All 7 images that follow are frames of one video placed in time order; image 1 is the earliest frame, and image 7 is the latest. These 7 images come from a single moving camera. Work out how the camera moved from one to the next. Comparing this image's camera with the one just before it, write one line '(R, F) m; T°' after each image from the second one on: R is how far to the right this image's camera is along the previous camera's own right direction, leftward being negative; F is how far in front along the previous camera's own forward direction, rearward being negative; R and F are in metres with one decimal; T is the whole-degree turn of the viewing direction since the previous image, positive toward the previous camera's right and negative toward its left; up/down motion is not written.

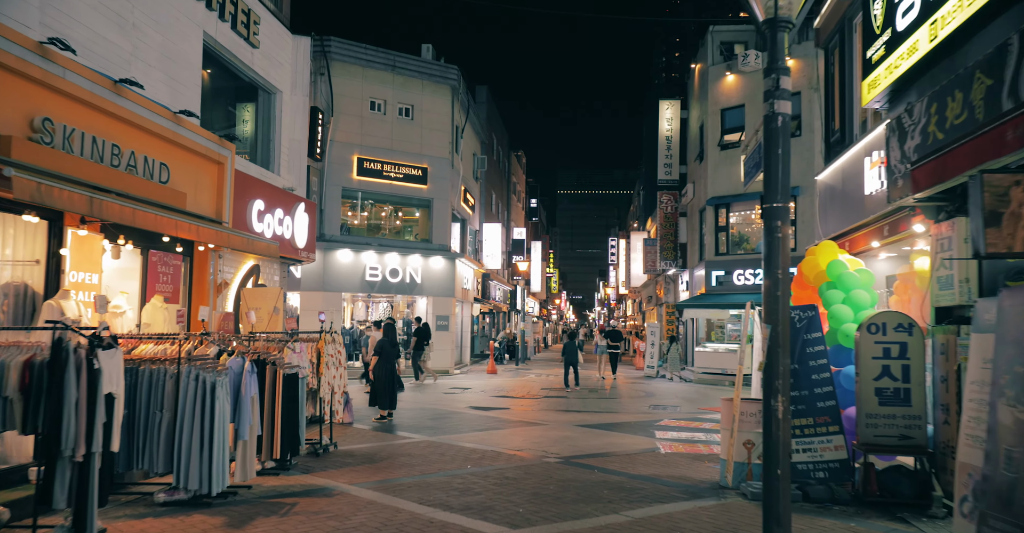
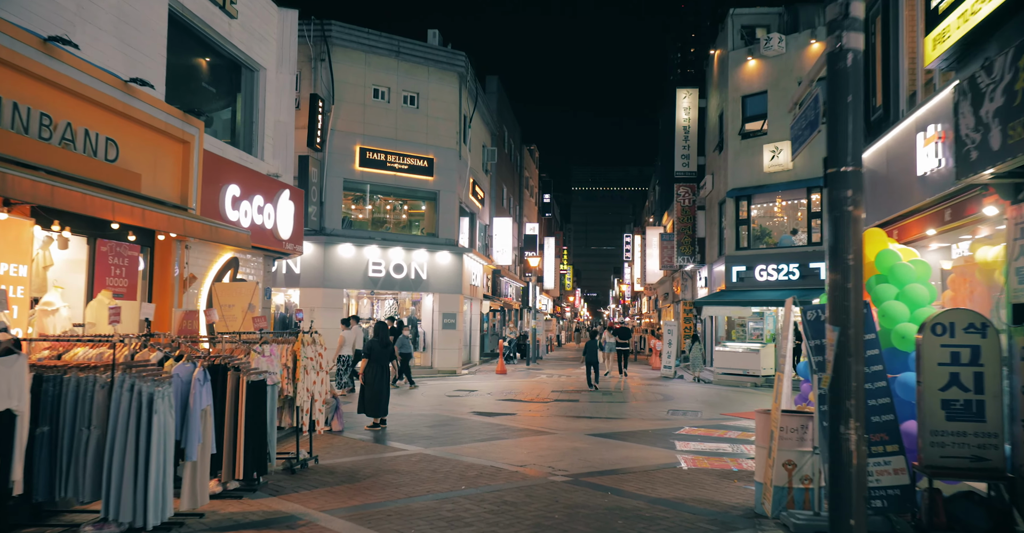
(+0.2, +1.4) m; -1°
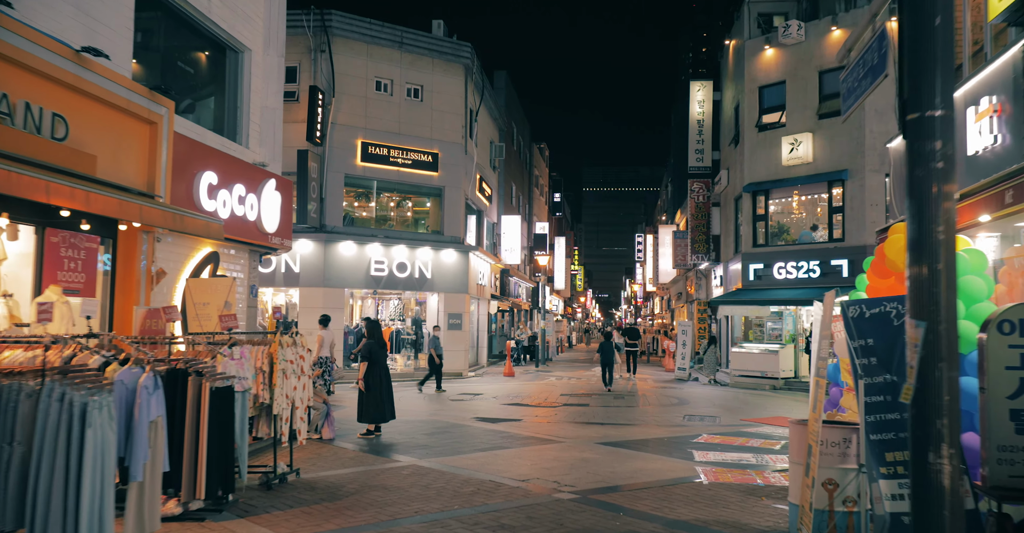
(+0.1, +1.0) m; -1°
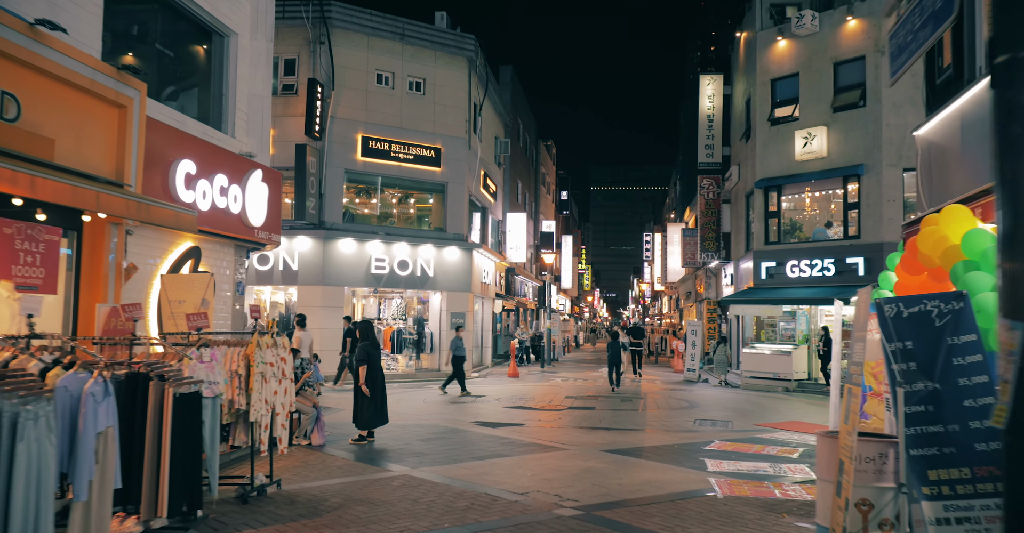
(+0.1, +0.8) m; -1°
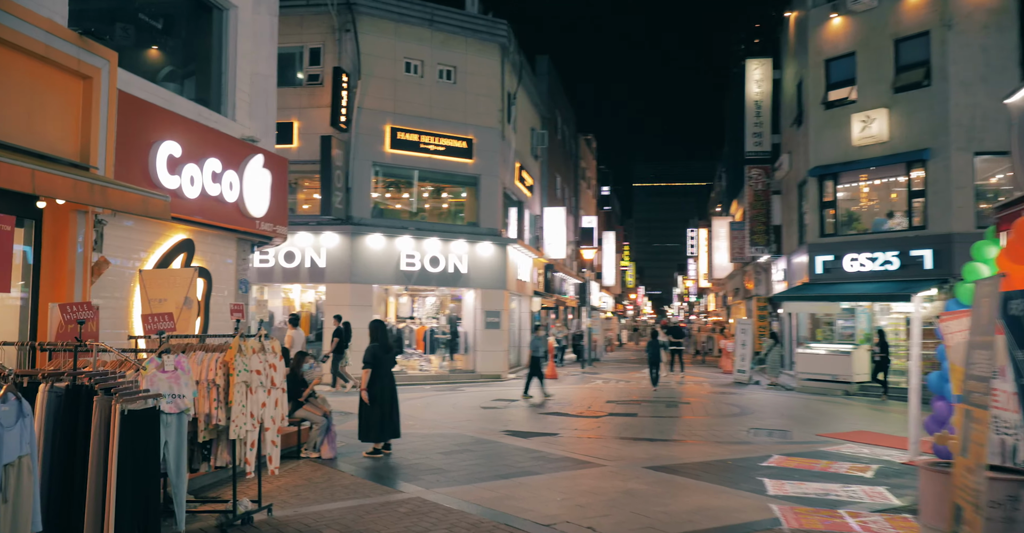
(+0.2, +1.3) m; -3°
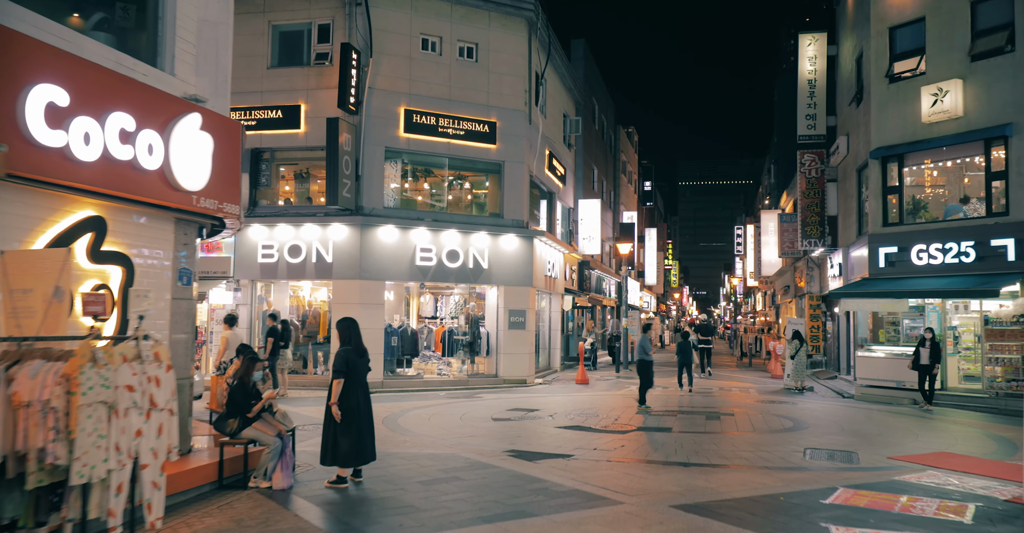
(+0.6, +2.2) m; -3°
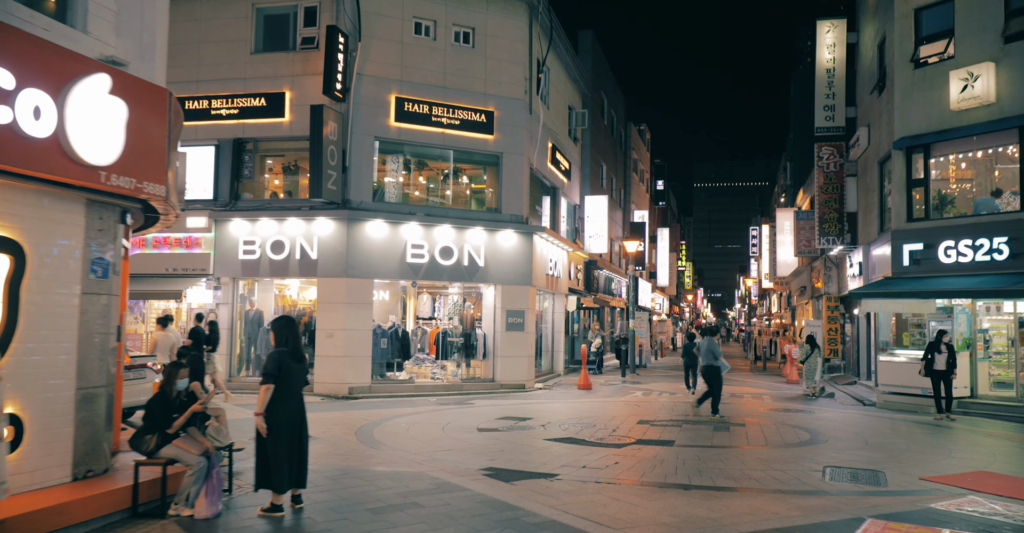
(+0.5, +1.4) m; -1°
